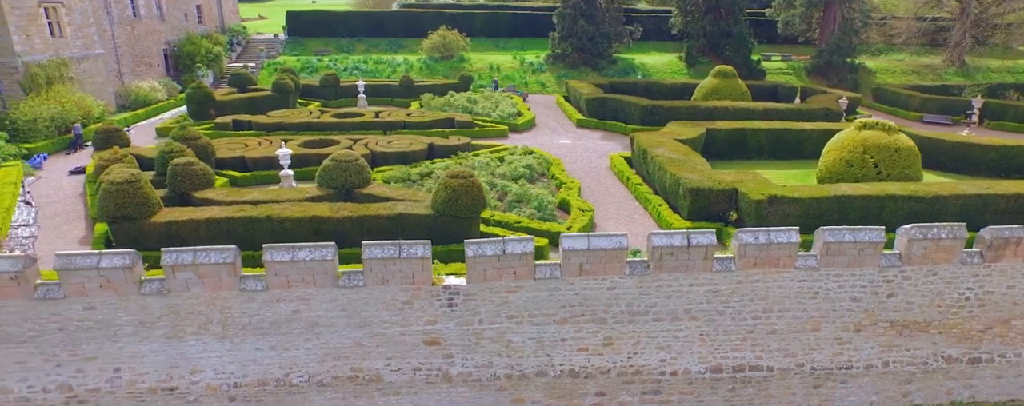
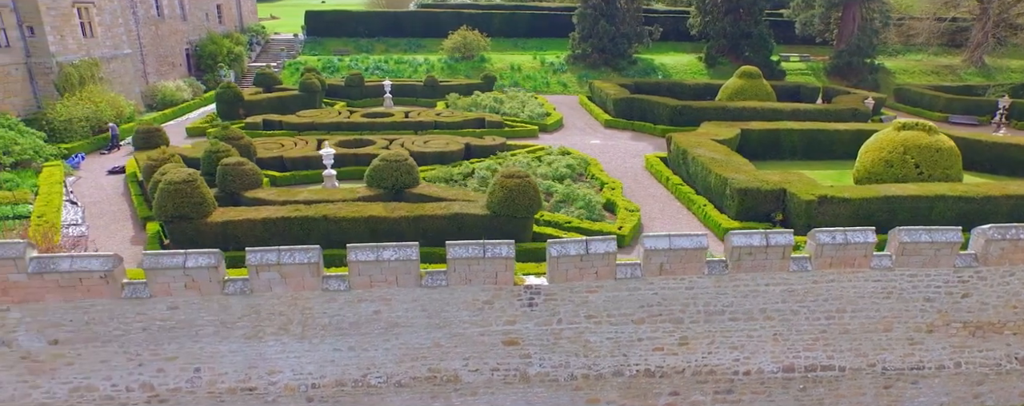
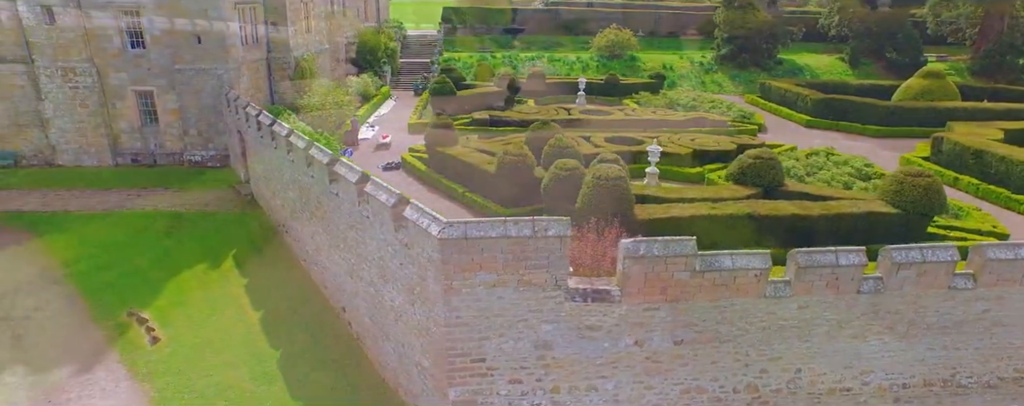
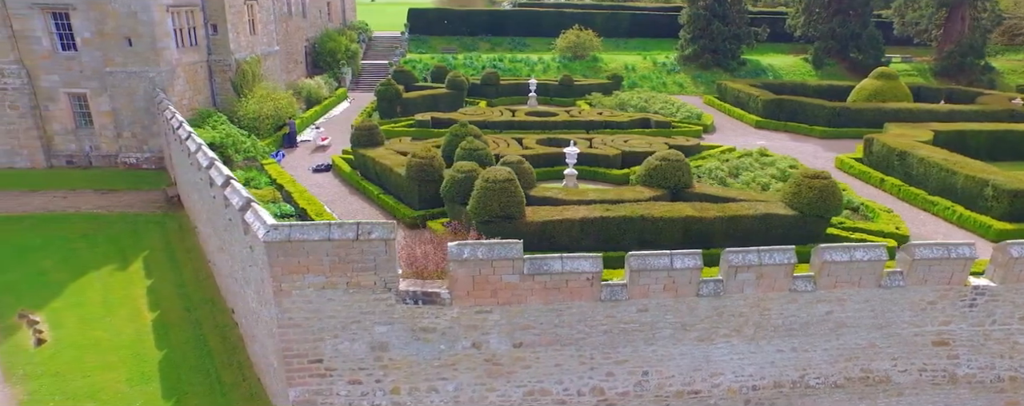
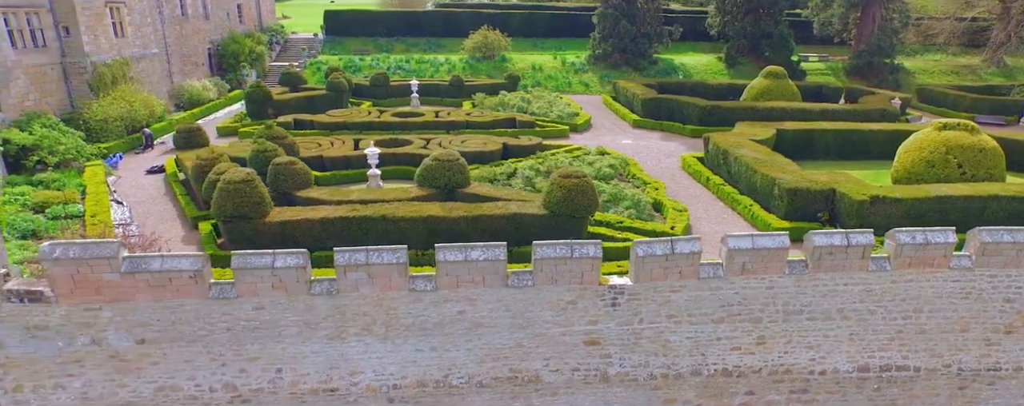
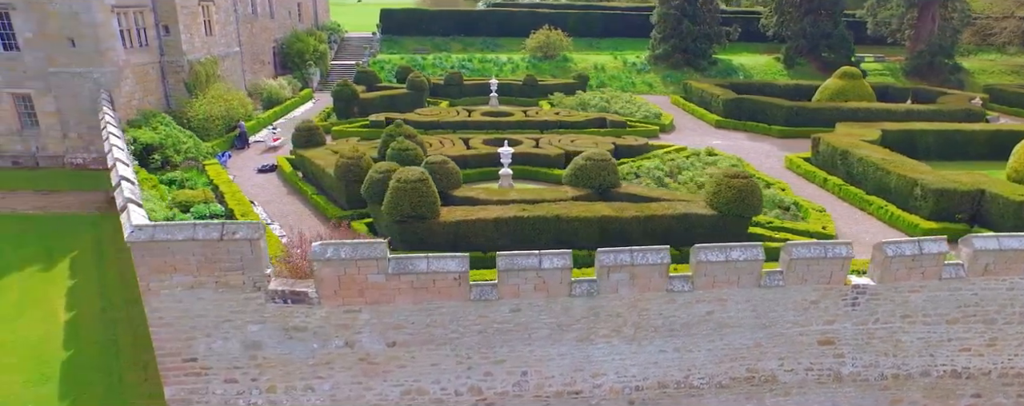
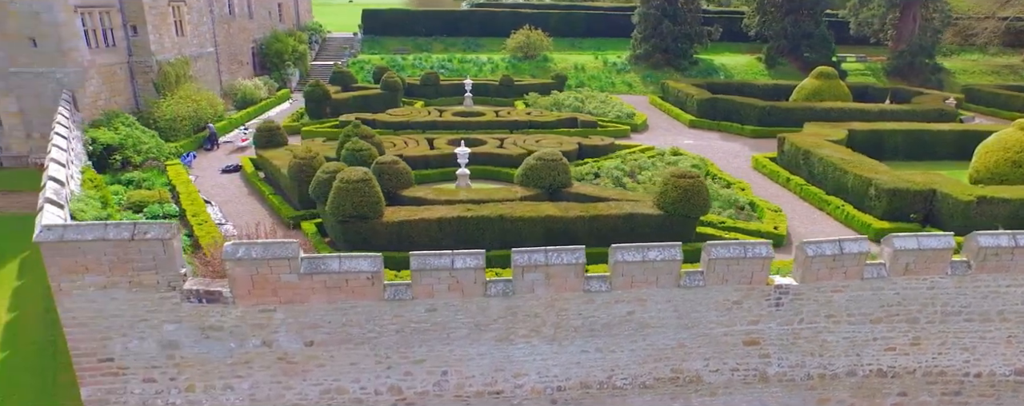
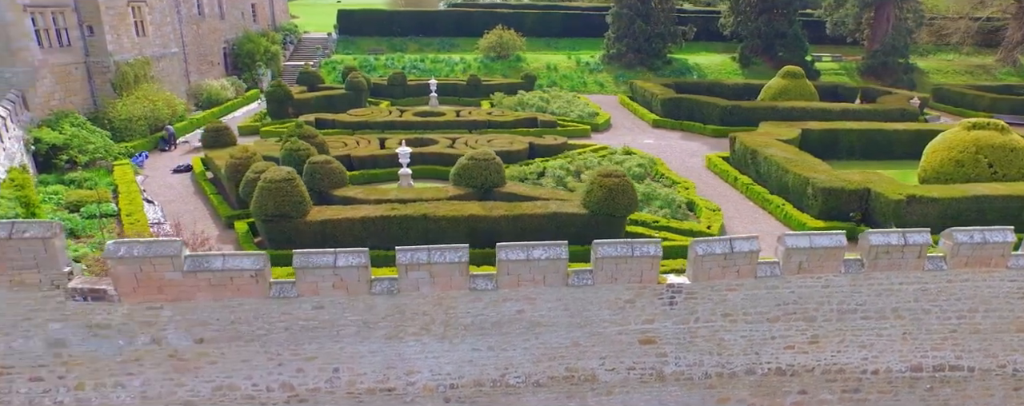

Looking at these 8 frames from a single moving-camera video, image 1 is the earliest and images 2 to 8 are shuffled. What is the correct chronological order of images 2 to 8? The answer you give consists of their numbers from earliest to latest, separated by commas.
2, 5, 8, 7, 6, 4, 3
